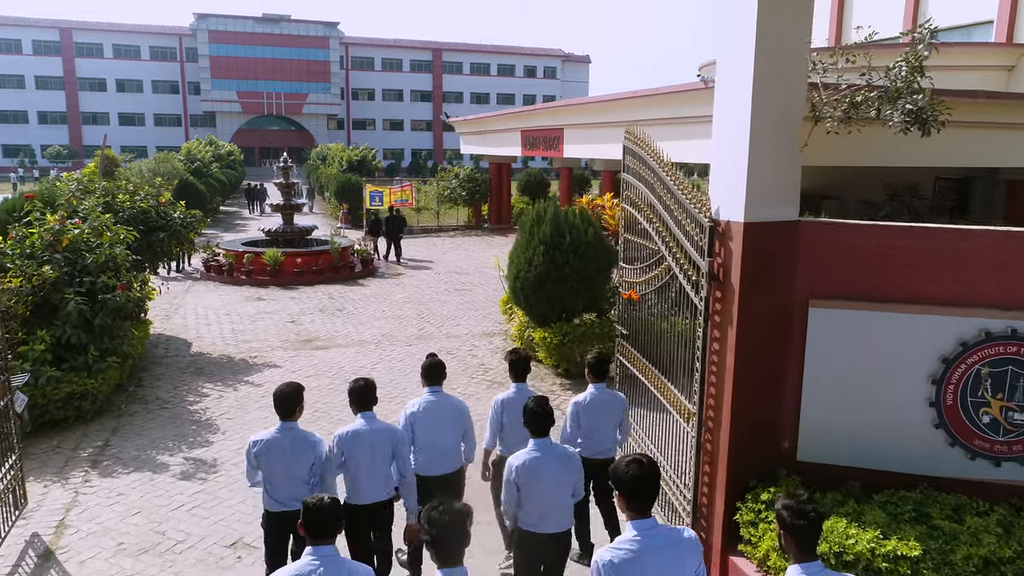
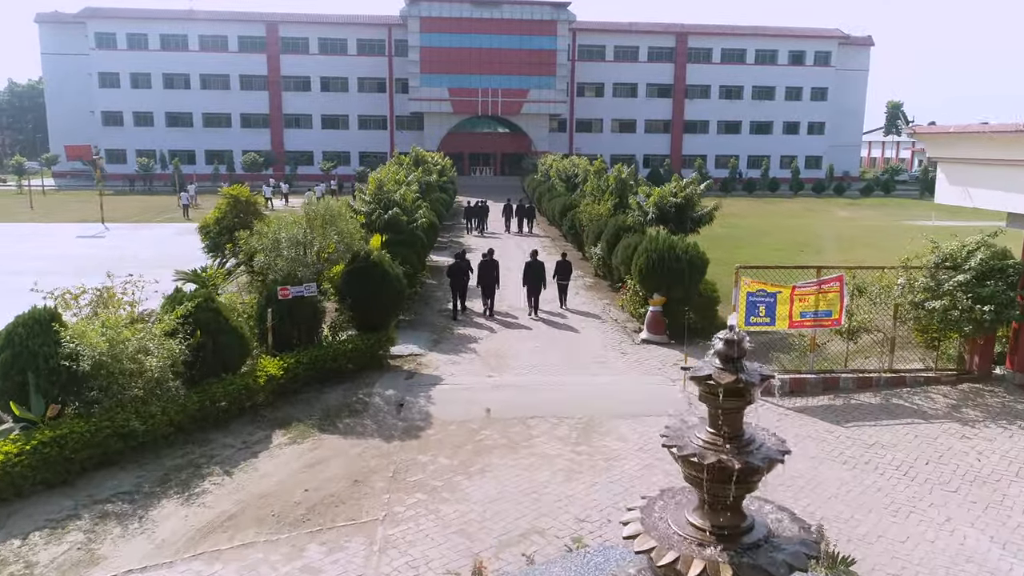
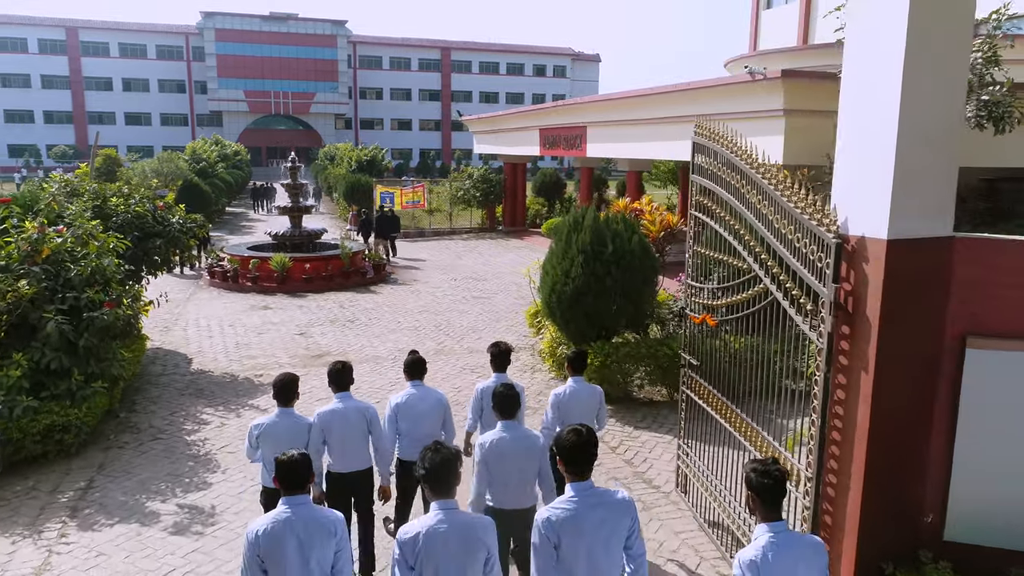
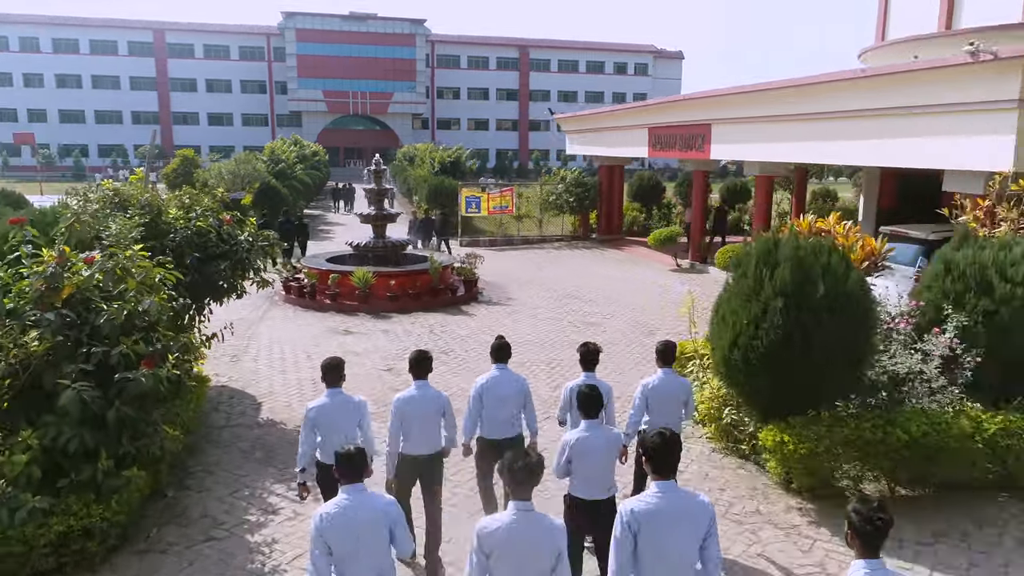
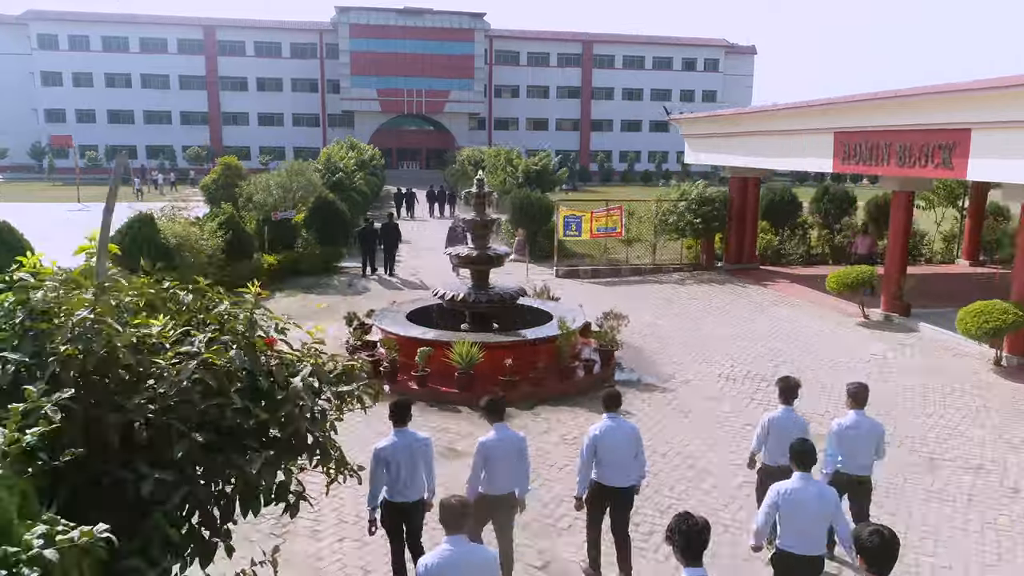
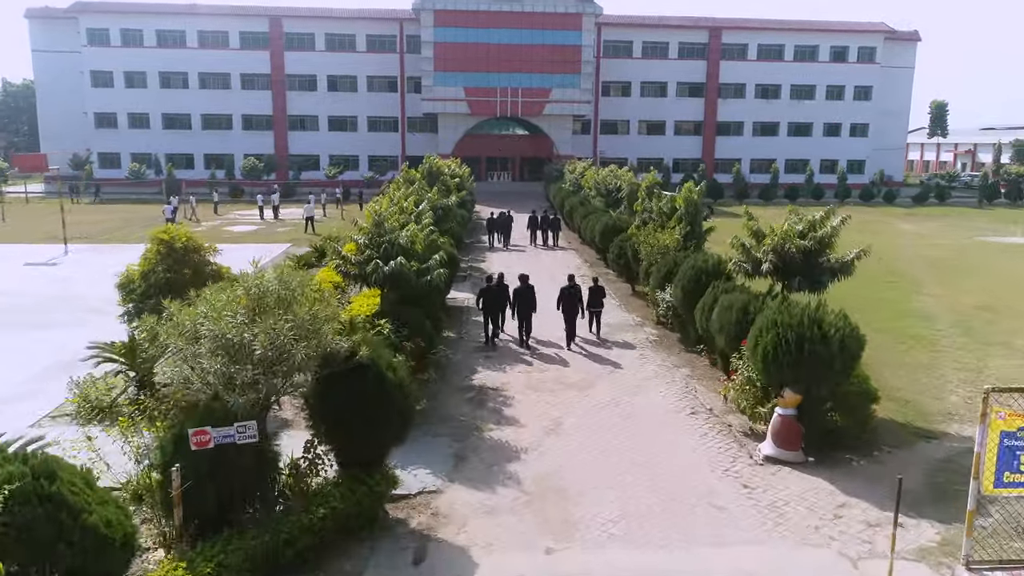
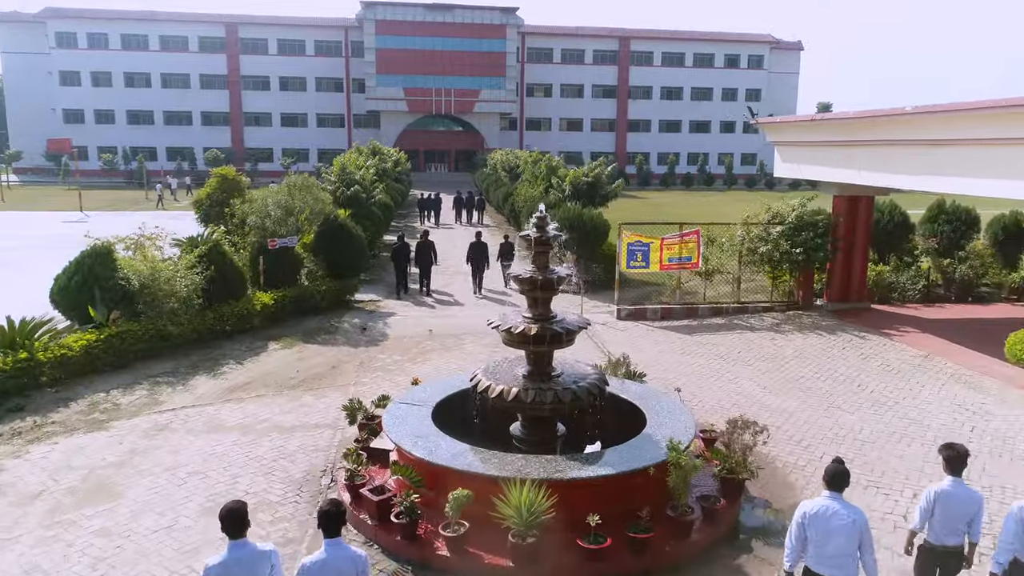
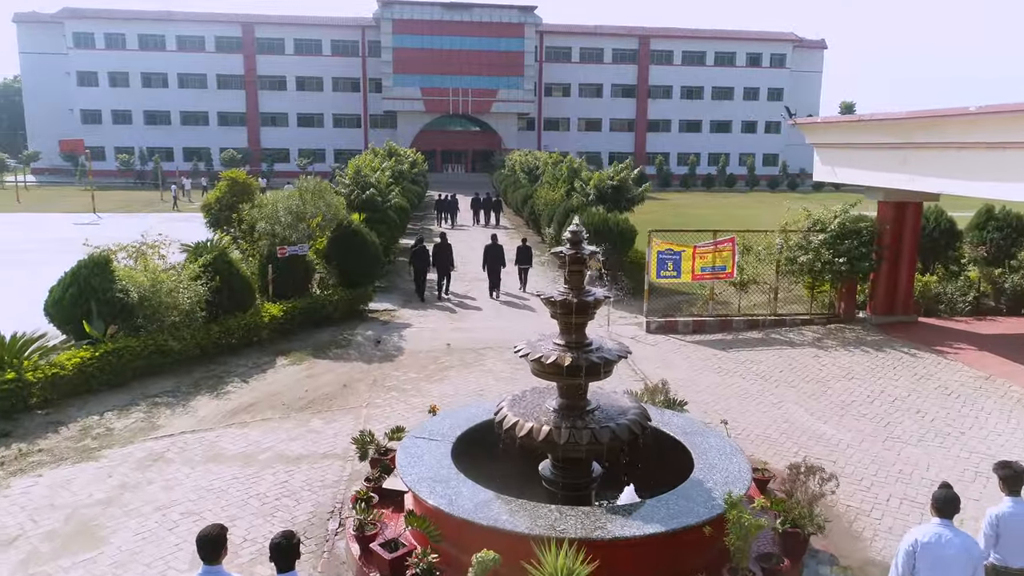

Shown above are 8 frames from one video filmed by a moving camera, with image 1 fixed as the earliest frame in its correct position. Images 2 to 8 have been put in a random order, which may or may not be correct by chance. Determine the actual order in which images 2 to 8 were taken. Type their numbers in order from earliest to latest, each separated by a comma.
3, 4, 5, 7, 8, 2, 6
